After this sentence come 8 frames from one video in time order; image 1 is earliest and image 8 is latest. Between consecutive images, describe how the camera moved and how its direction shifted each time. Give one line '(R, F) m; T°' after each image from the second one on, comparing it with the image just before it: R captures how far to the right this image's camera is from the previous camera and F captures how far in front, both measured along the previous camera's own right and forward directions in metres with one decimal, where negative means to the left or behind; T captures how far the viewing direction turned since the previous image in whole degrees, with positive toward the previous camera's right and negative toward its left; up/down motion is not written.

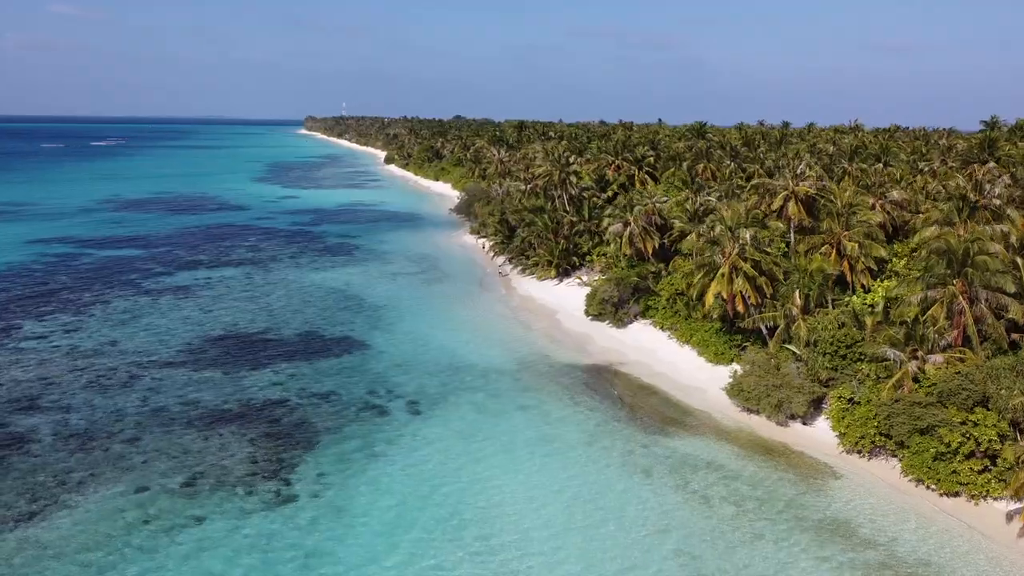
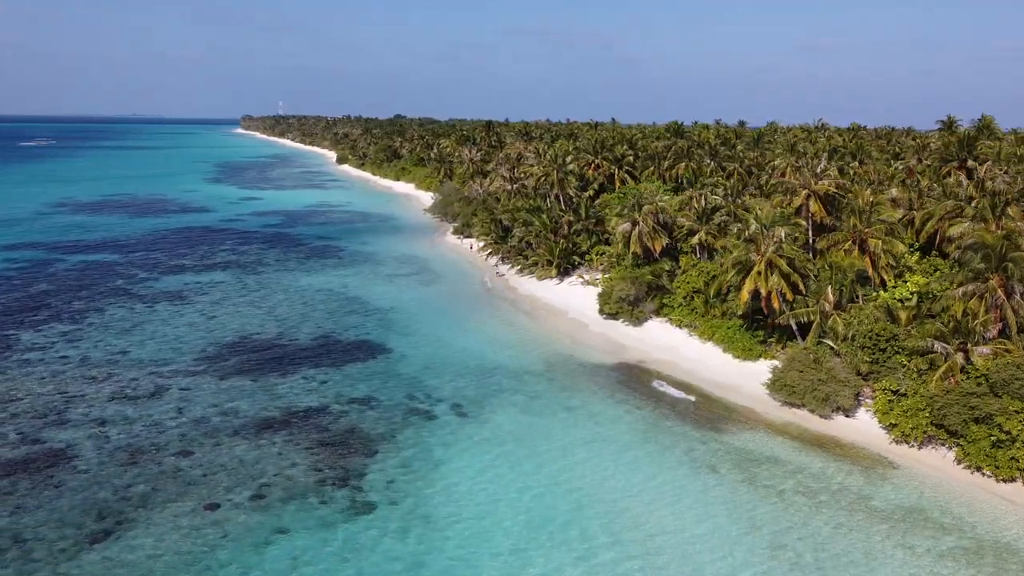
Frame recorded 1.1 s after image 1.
(-3.6, +0.2) m; +4°
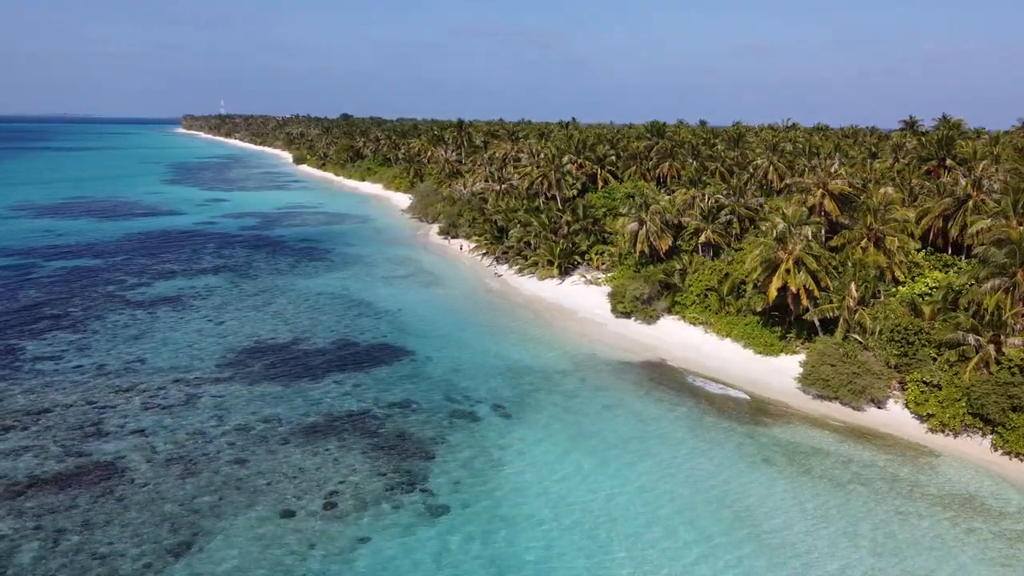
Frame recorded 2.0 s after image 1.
(-3.2, 0.0) m; +4°
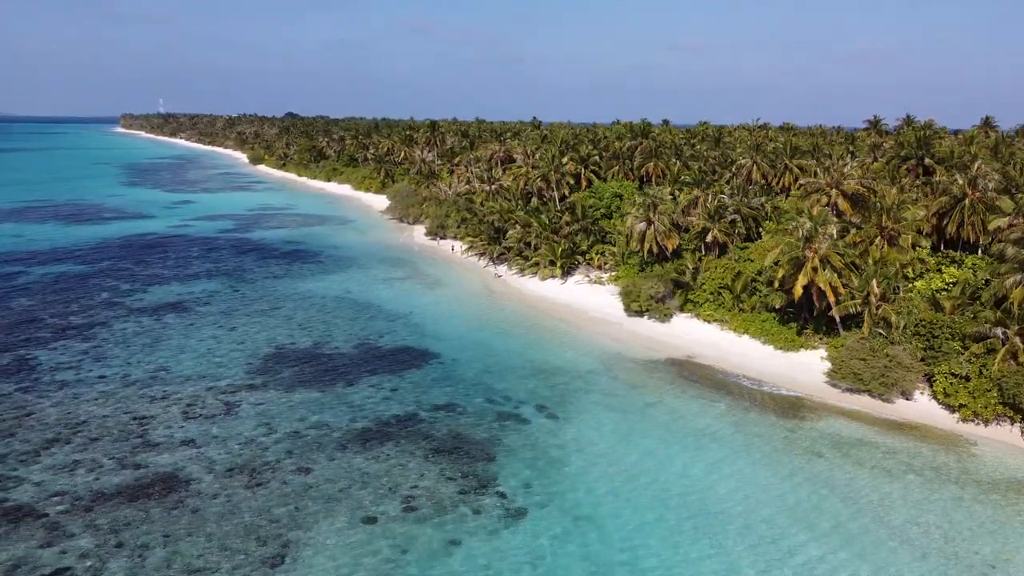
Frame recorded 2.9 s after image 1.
(-3.4, -0.1) m; +4°
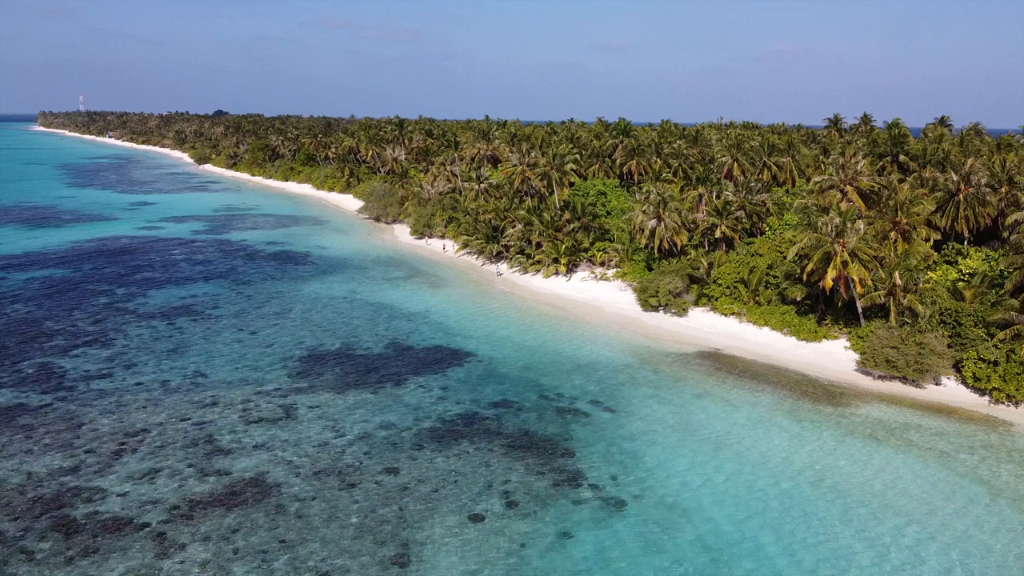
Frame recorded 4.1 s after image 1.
(-4.3, -0.2) m; +5°
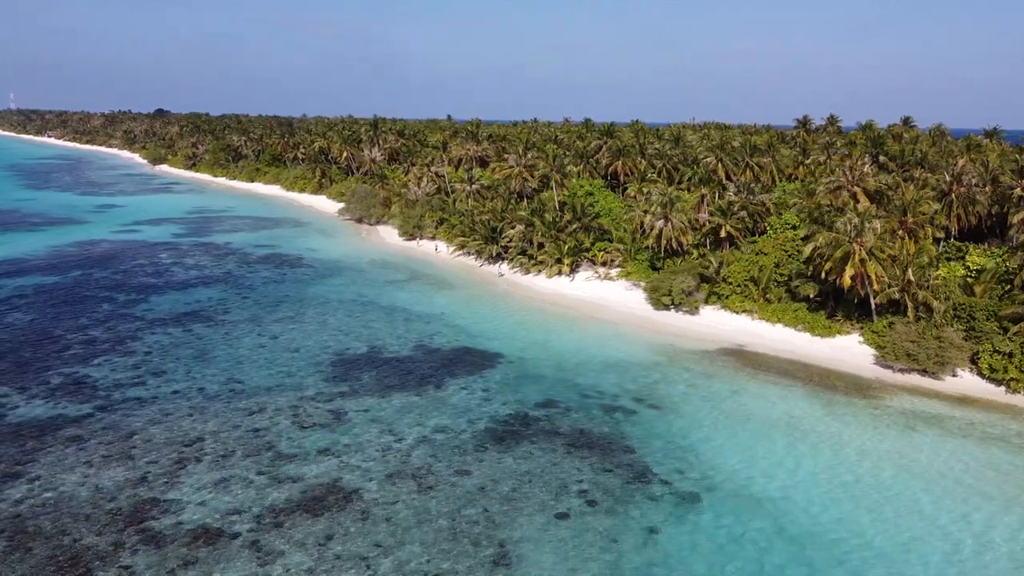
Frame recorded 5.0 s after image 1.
(-3.5, -0.3) m; +4°
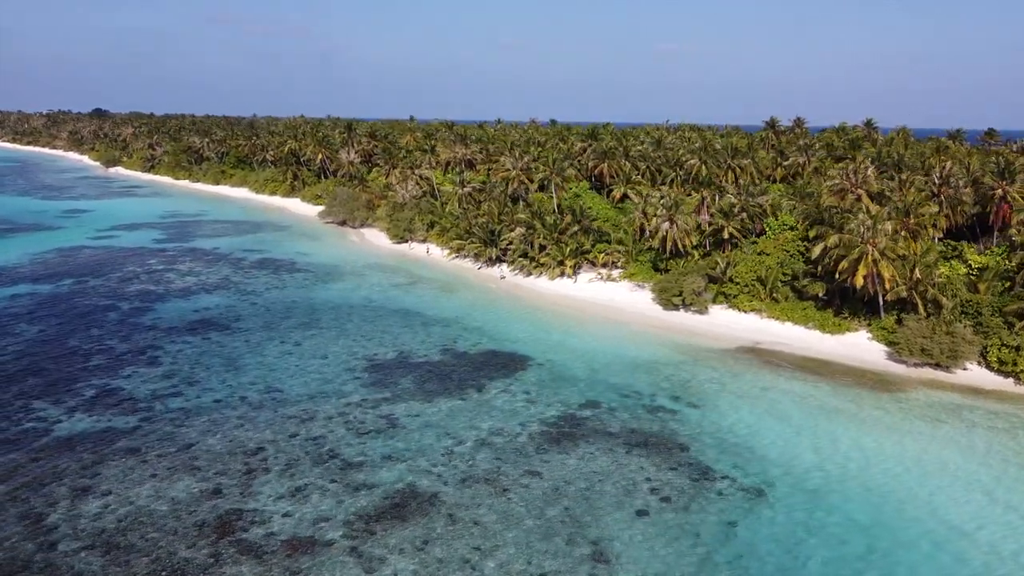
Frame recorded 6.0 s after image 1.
(-3.5, -0.4) m; +4°
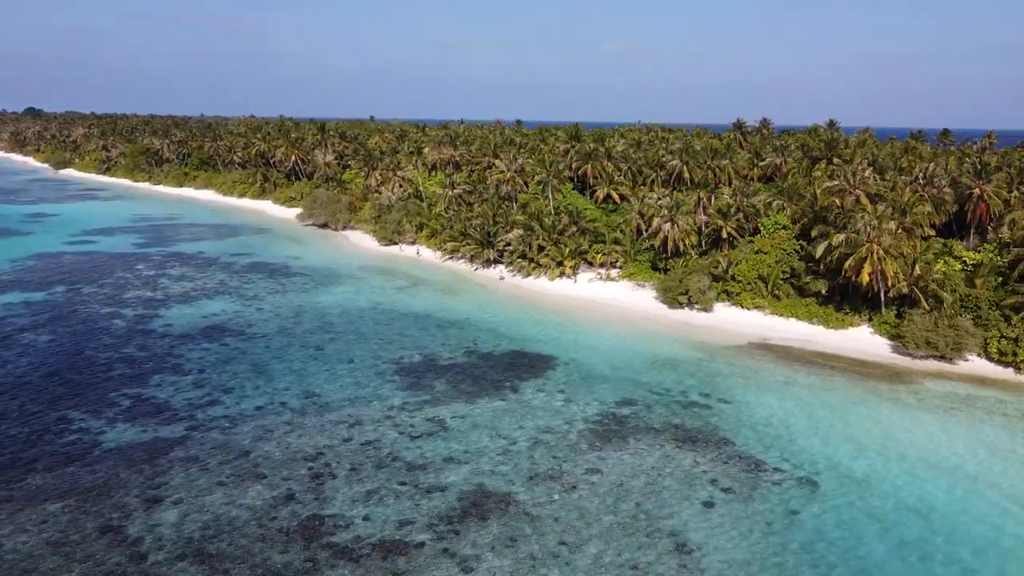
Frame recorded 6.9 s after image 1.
(-3.5, -0.5) m; +4°
